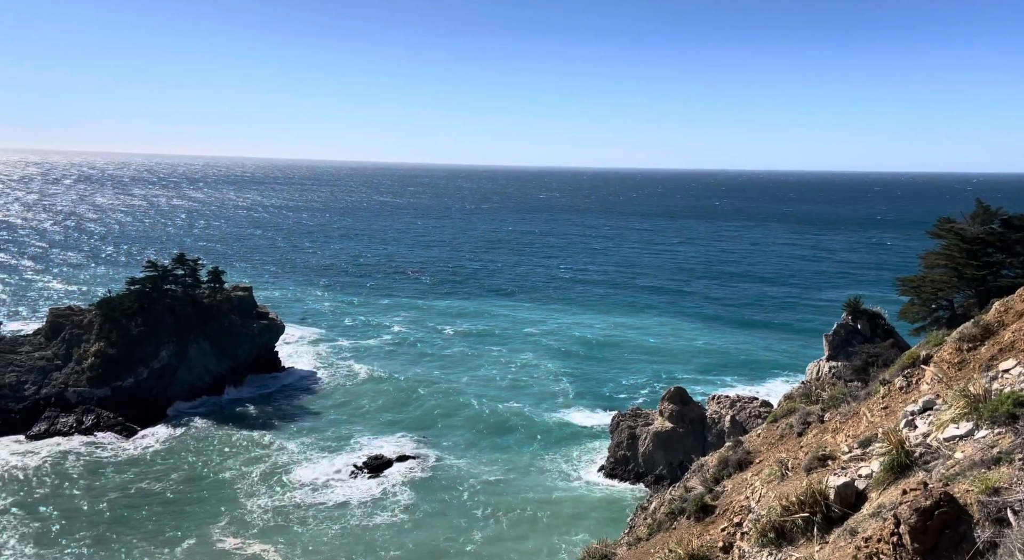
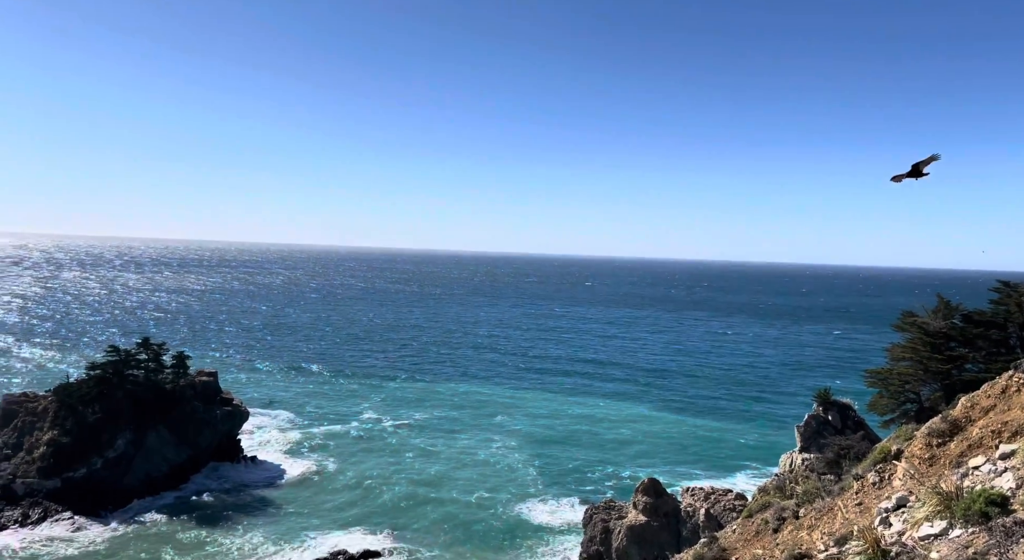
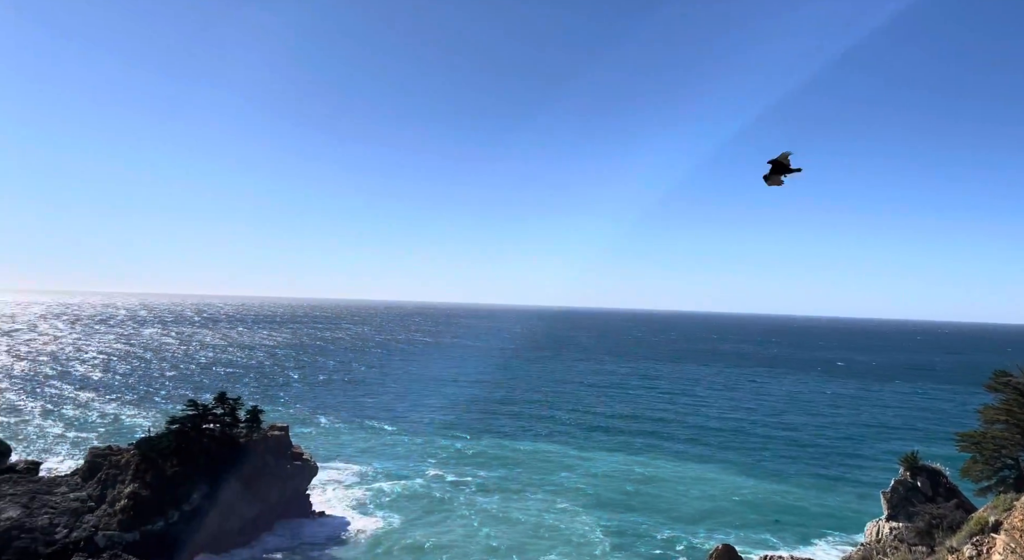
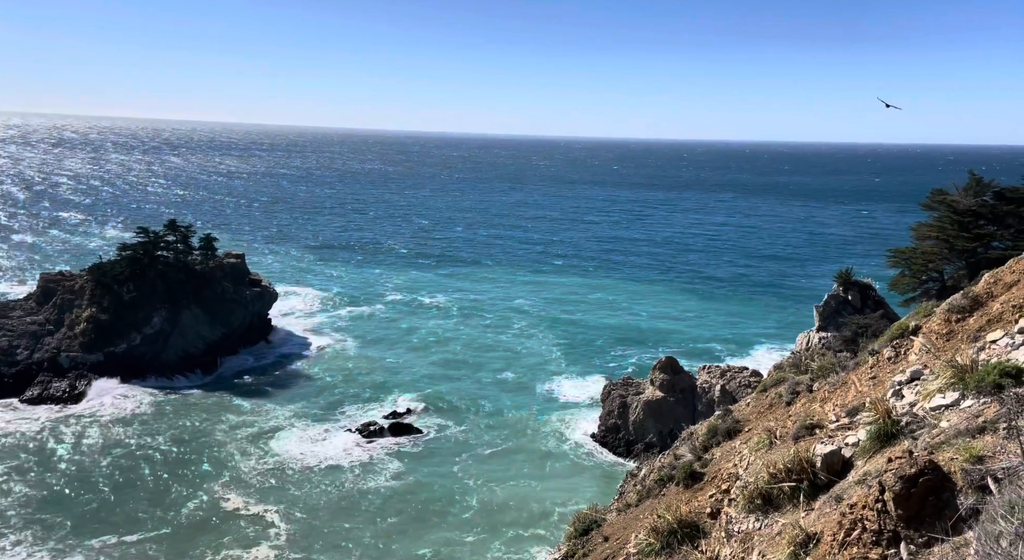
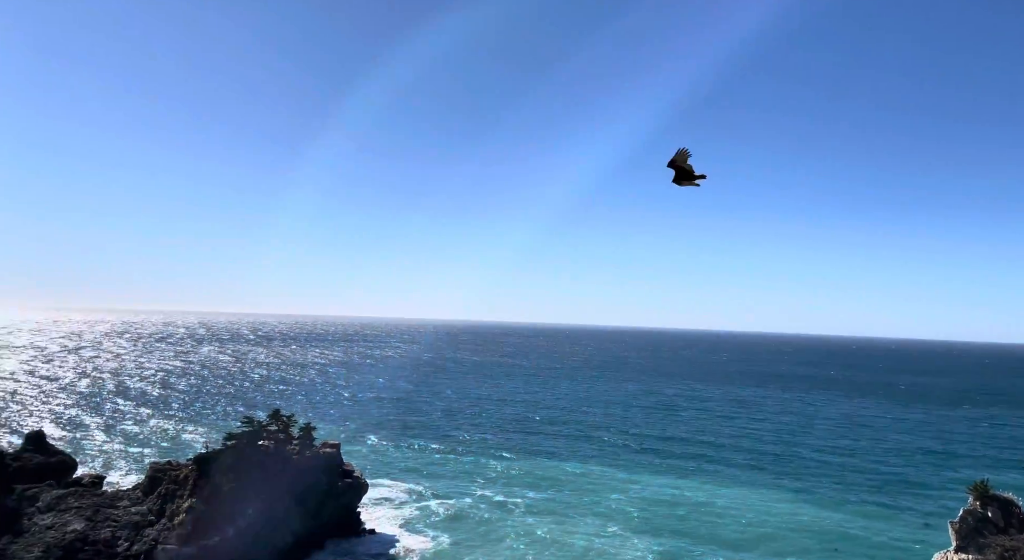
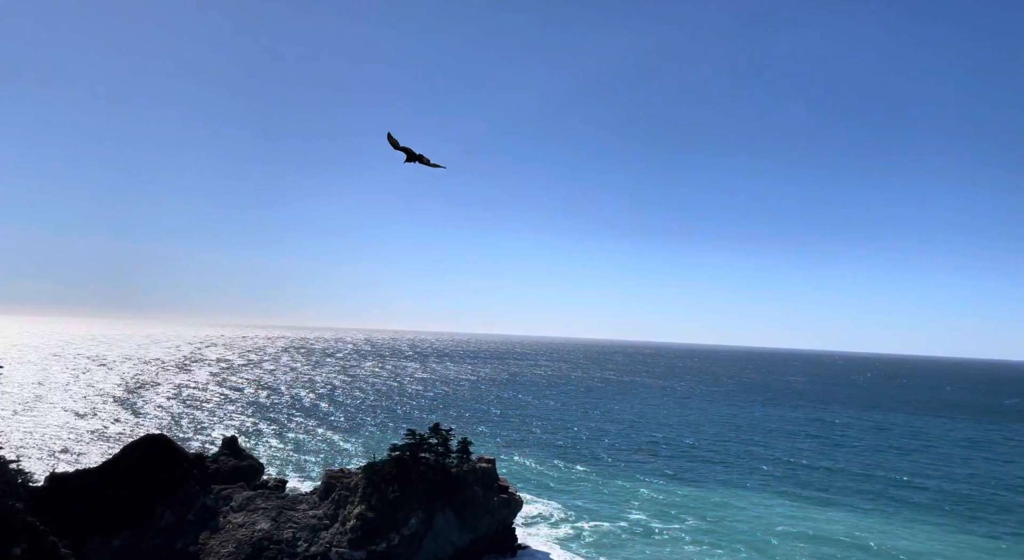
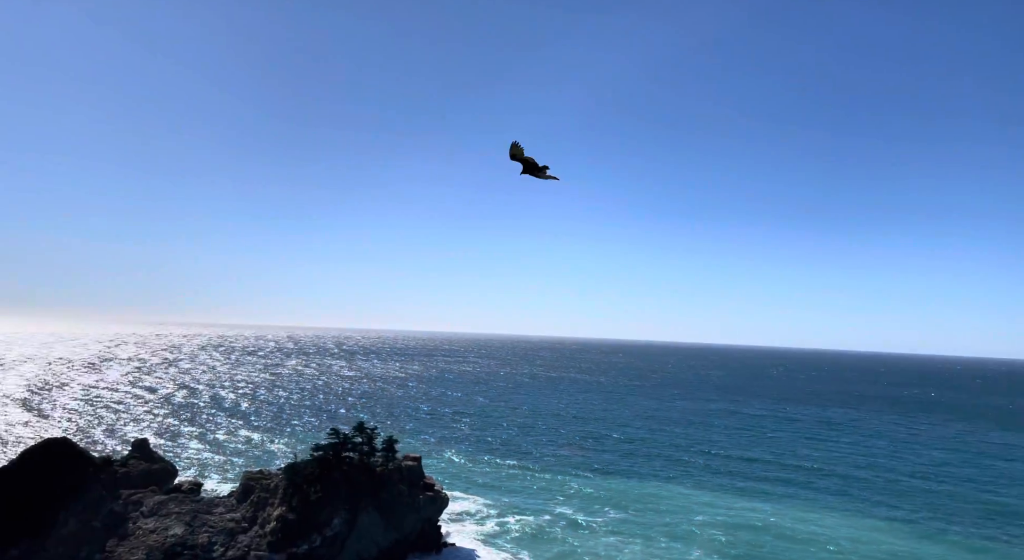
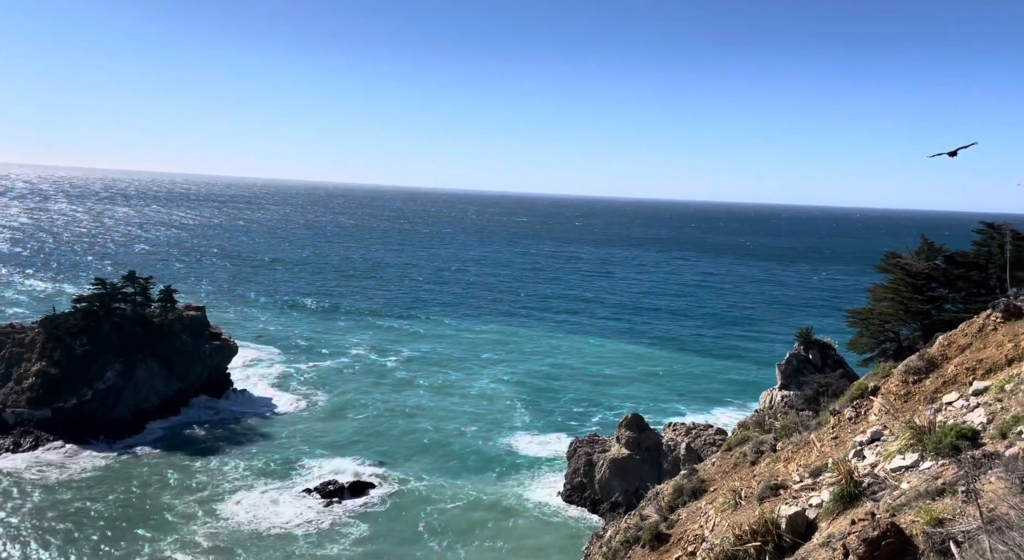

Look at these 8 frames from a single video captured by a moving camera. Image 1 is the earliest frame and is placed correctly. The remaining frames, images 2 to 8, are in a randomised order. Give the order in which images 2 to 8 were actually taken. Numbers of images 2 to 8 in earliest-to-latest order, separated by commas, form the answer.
4, 8, 2, 3, 5, 7, 6
